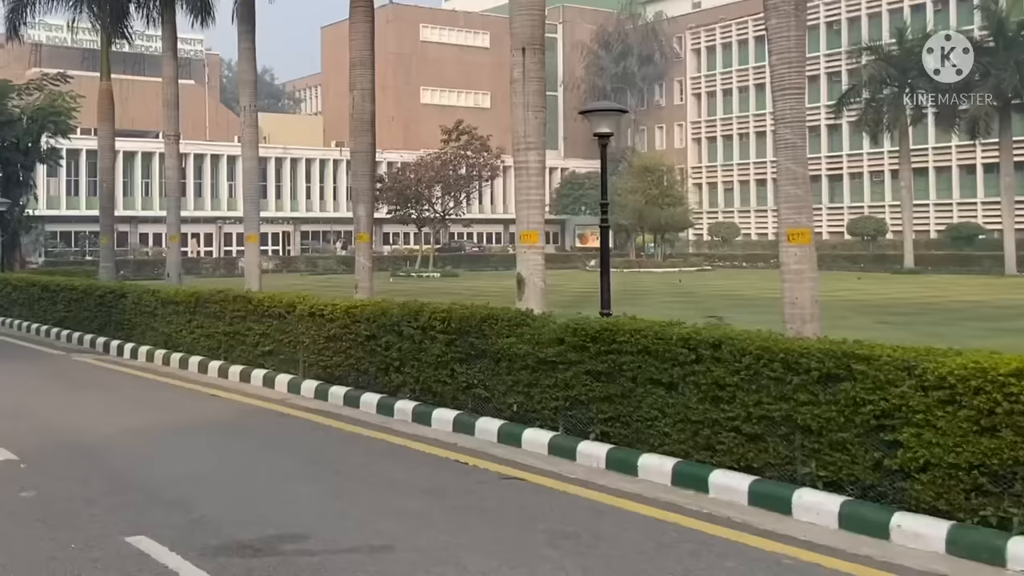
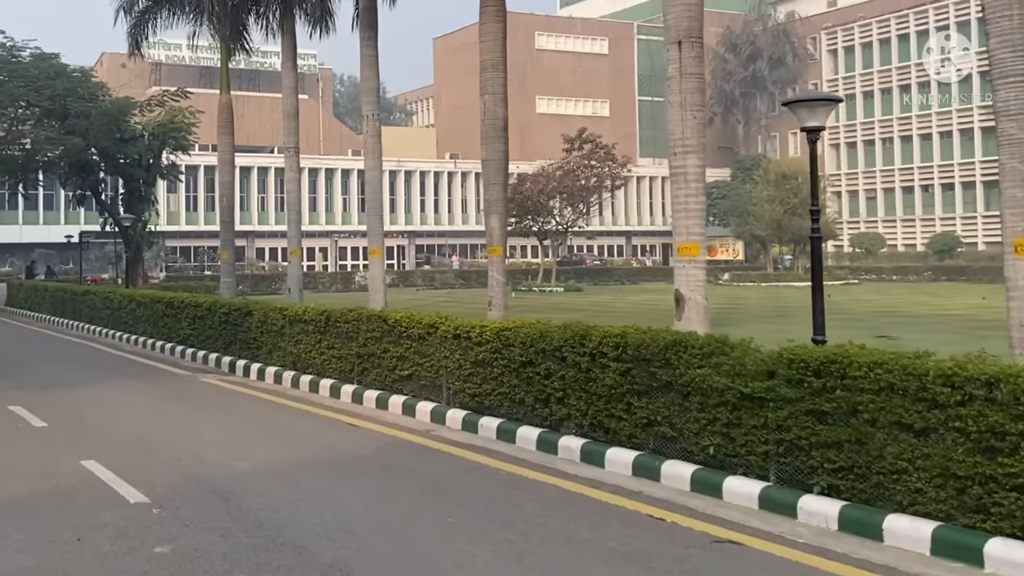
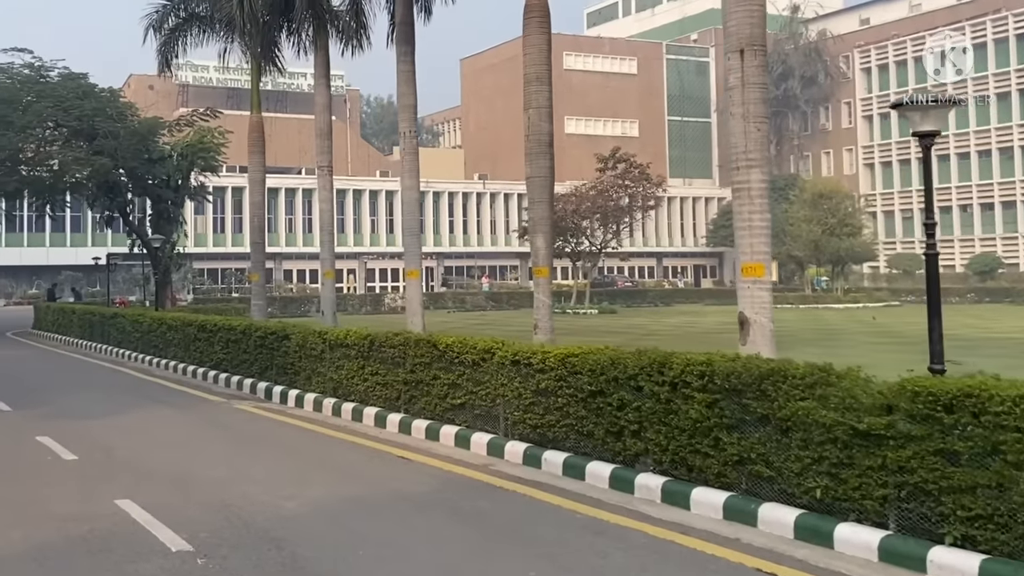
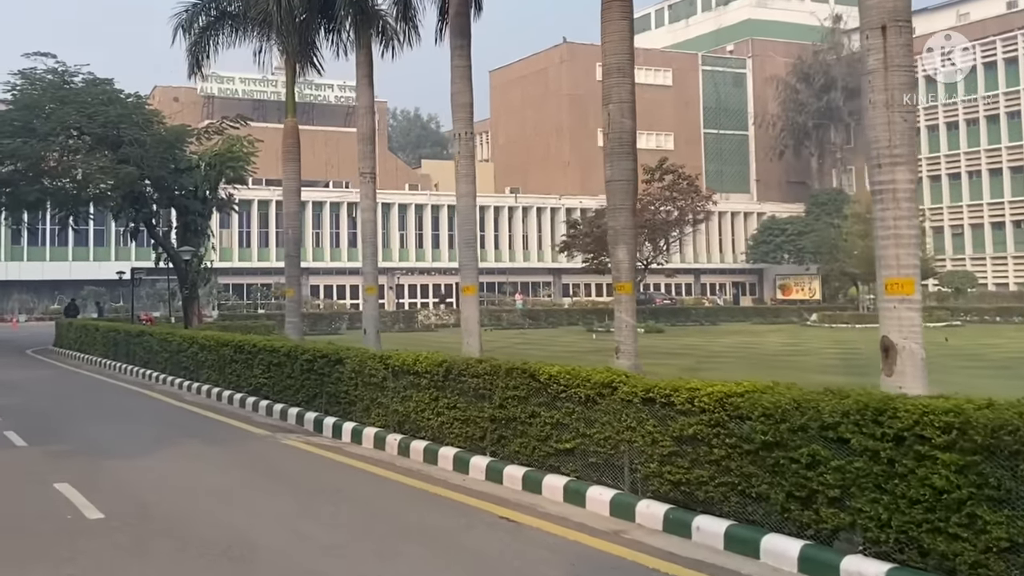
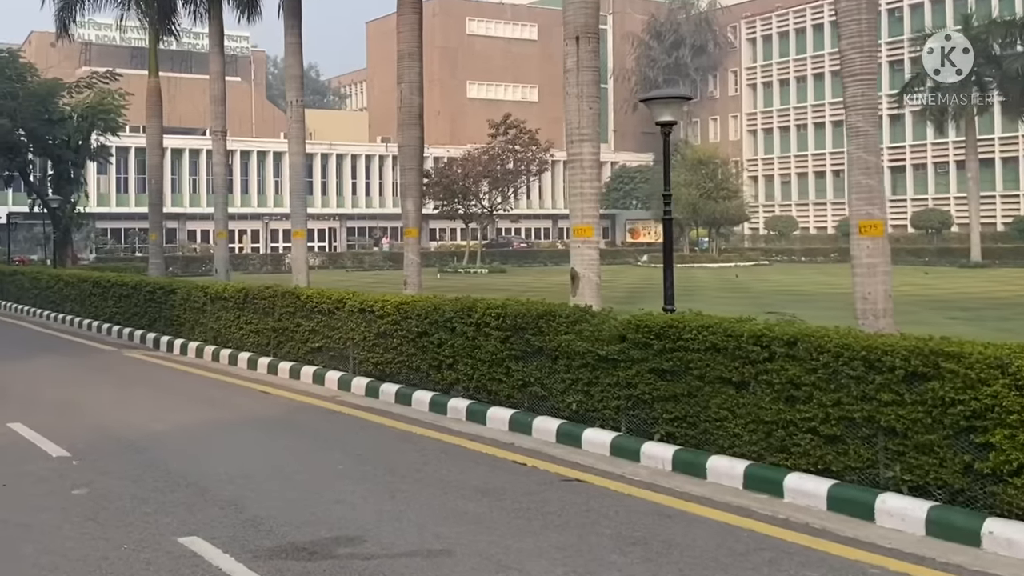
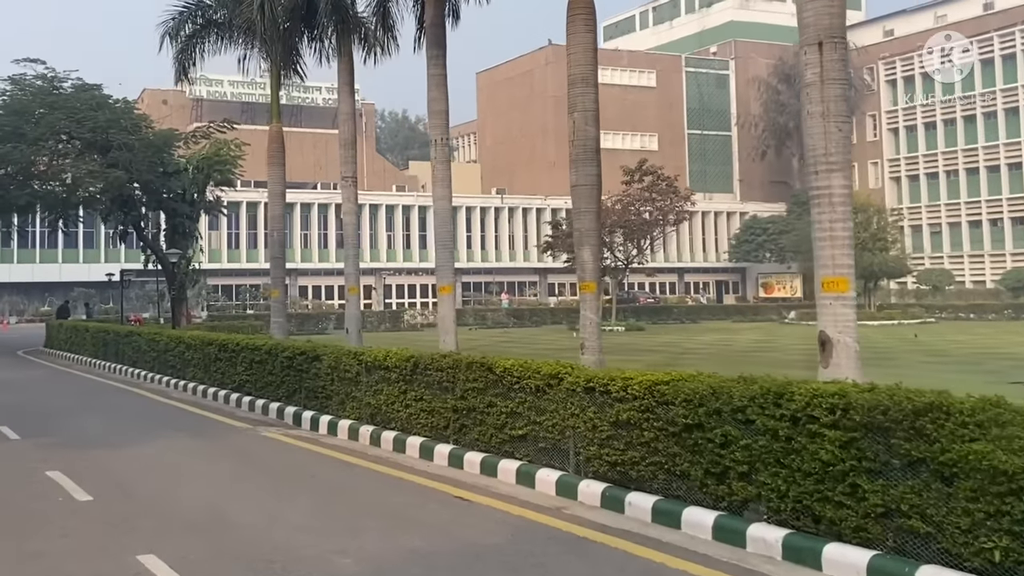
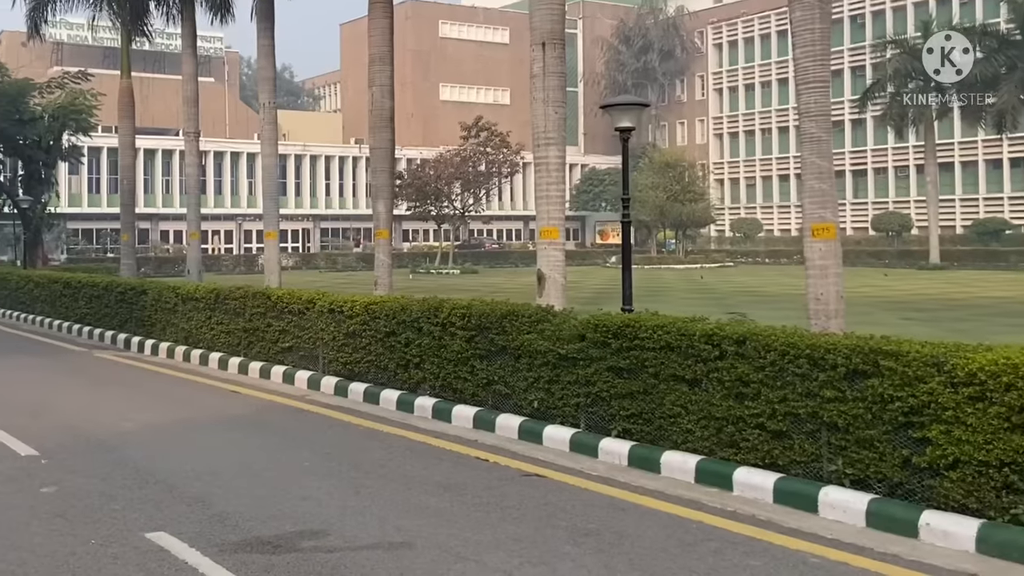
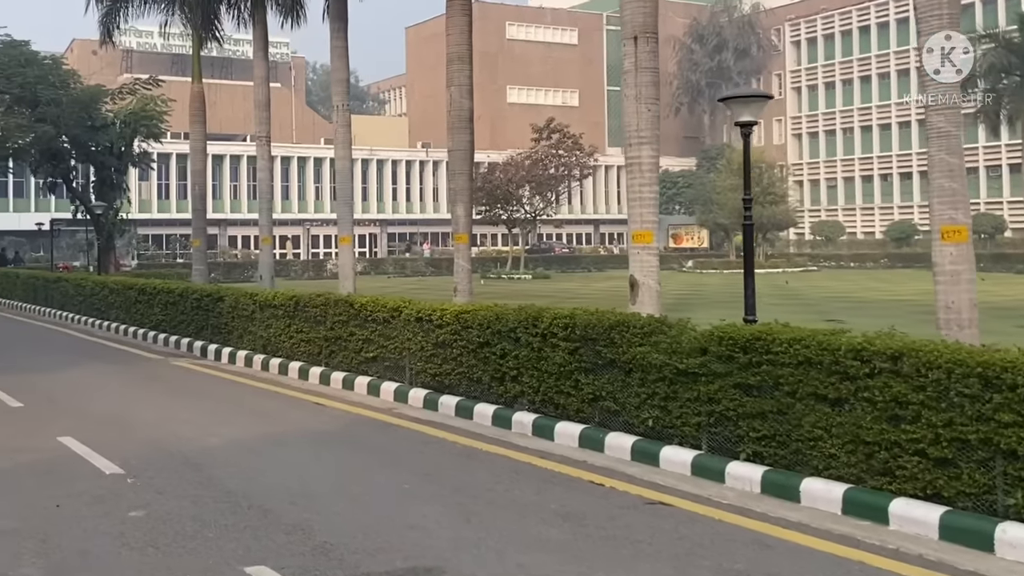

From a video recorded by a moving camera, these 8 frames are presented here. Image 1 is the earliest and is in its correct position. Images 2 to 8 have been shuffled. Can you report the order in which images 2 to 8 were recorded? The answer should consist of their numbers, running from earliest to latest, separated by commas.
7, 5, 8, 2, 3, 6, 4
